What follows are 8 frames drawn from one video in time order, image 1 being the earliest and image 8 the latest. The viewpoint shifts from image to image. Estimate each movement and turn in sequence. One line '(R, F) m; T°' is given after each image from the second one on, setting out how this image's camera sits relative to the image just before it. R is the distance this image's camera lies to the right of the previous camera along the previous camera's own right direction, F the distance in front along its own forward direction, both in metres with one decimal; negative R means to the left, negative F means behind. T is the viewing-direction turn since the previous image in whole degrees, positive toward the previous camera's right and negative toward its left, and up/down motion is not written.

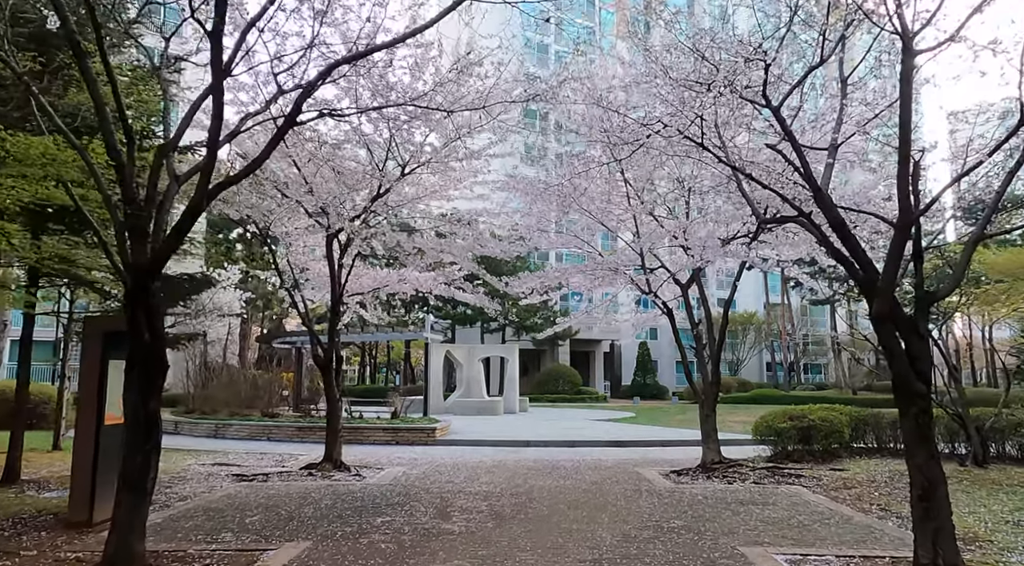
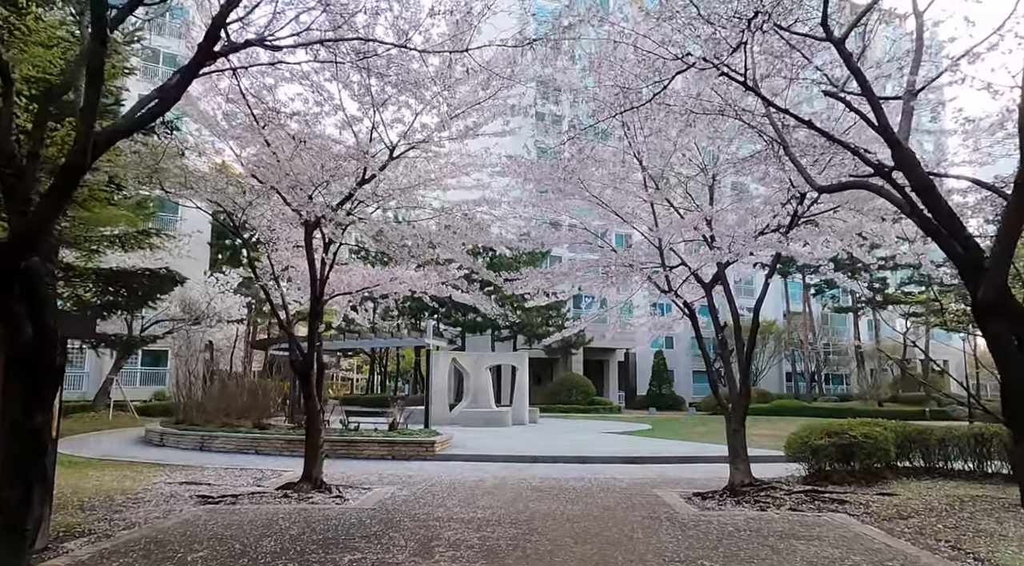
(+0.1, +0.9) m; -1°
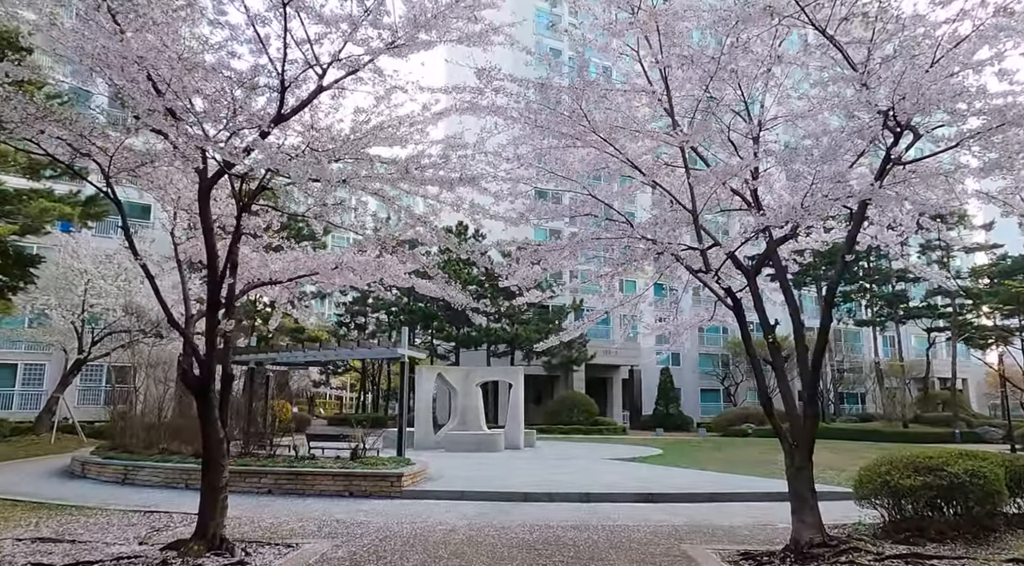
(+0.2, +2.1) m; 0°
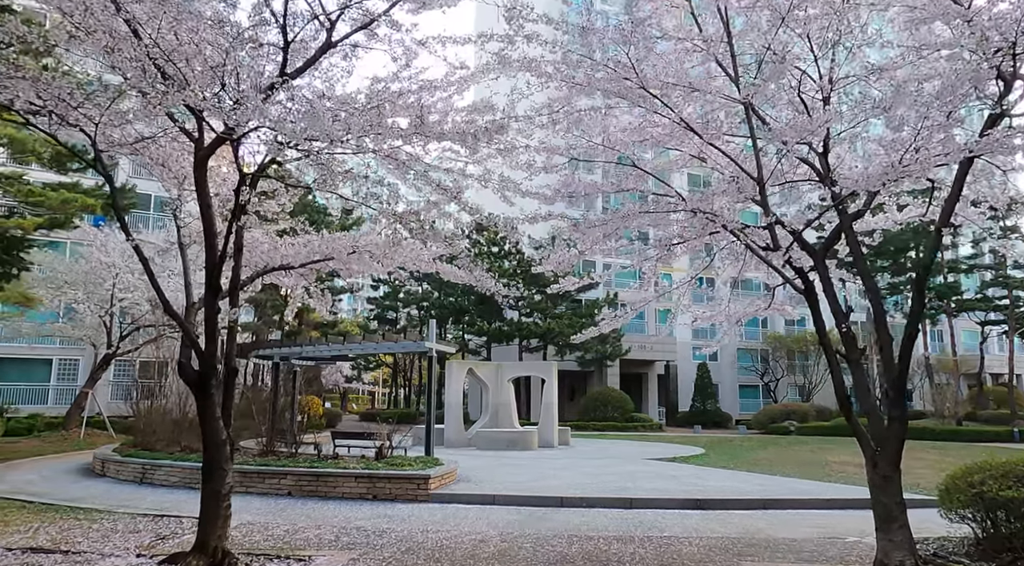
(0.0, +0.7) m; -3°
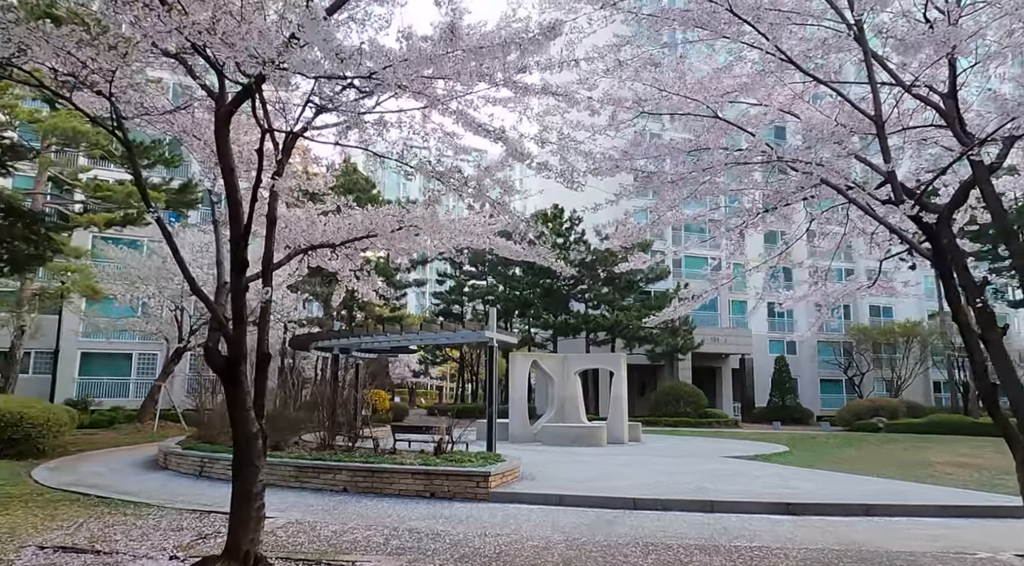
(0.0, +0.7) m; -6°
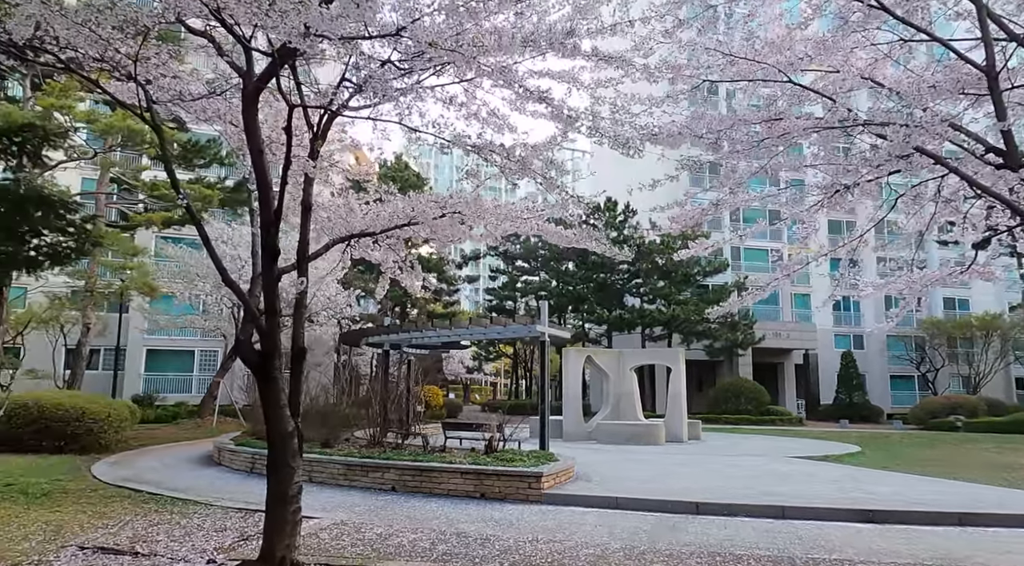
(0.0, +0.4) m; -4°
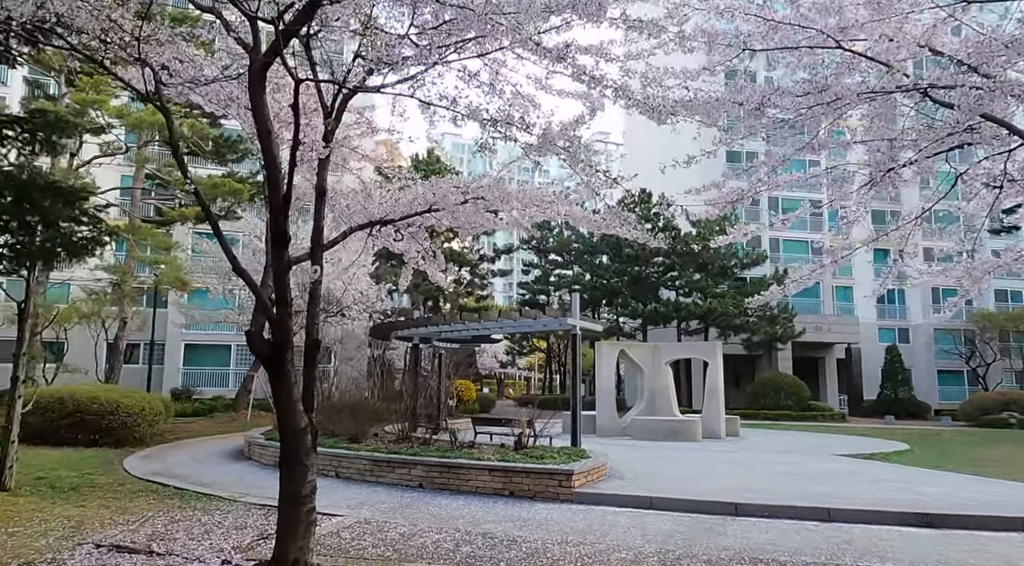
(+0.1, +0.3) m; -3°
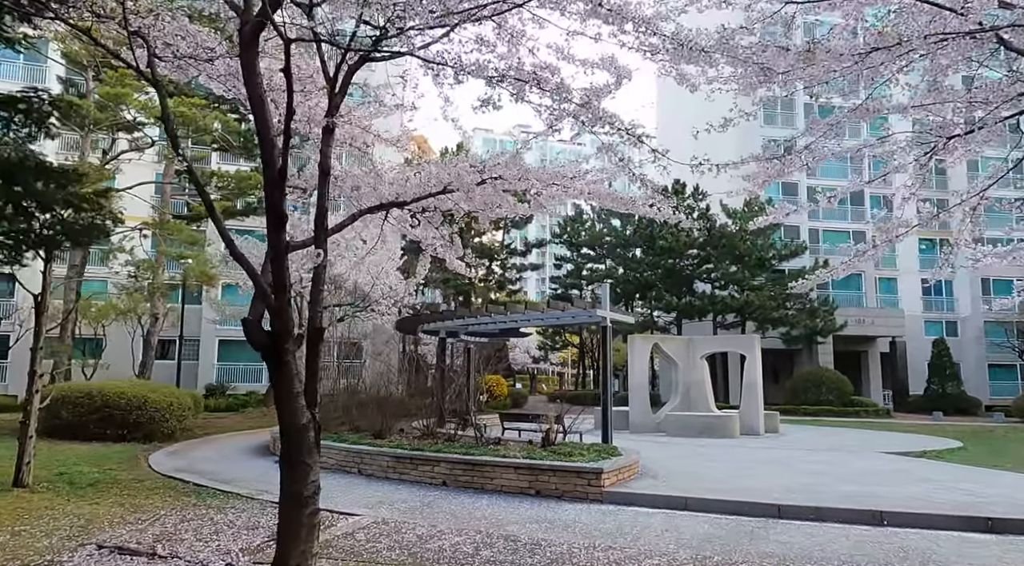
(+0.1, +0.4) m; -3°
